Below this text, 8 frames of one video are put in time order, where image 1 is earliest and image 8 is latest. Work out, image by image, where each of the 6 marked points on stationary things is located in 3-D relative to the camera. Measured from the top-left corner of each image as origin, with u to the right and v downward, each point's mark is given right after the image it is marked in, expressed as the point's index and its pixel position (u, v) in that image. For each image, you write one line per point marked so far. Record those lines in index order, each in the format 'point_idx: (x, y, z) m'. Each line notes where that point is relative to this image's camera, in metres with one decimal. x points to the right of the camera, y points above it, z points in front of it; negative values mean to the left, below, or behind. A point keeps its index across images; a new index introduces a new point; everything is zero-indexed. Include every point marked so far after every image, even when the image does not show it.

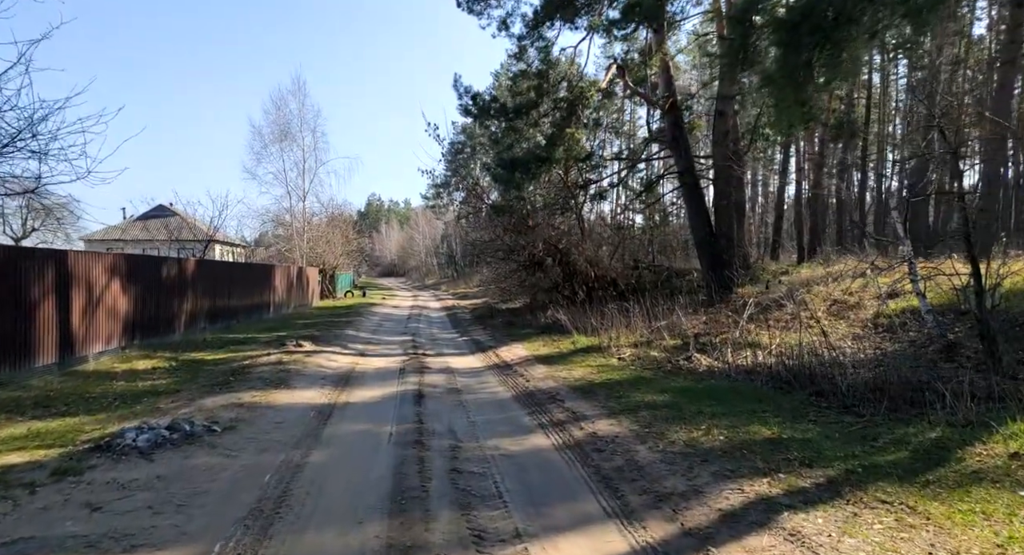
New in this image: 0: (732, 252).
0: (+6.5, +0.7, +18.5) m
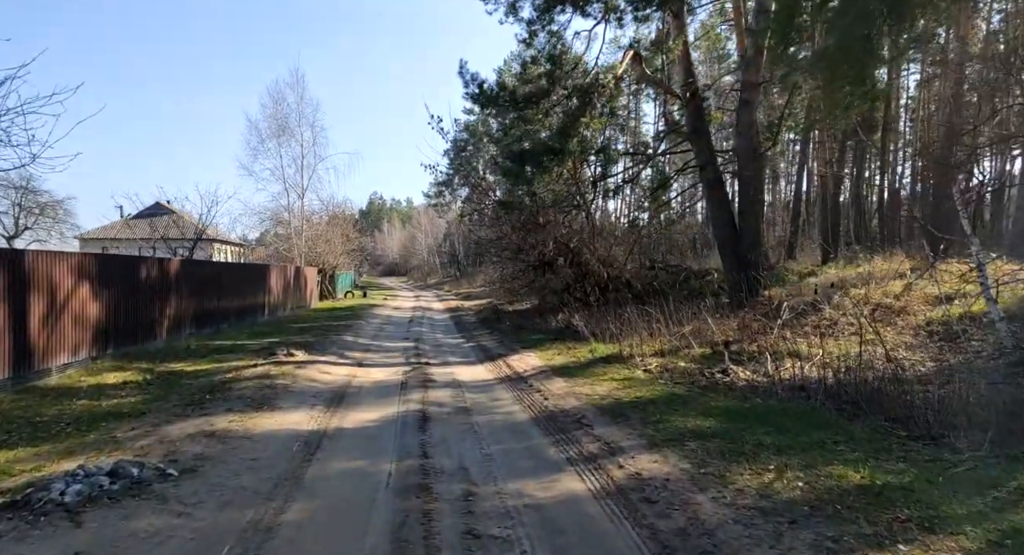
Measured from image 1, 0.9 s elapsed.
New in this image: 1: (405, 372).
0: (+6.7, +0.7, +17.2) m
1: (-2.0, -1.7, +11.5) m
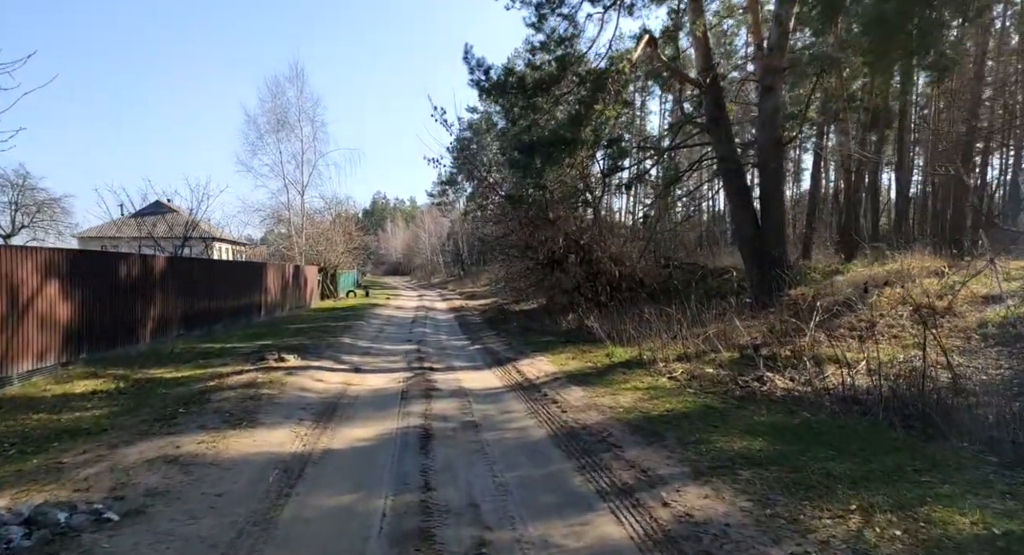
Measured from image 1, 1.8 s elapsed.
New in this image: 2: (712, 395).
0: (+7.0, +0.7, +16.2) m
1: (-1.8, -1.7, +10.5) m
2: (+2.7, -1.6, +8.6) m
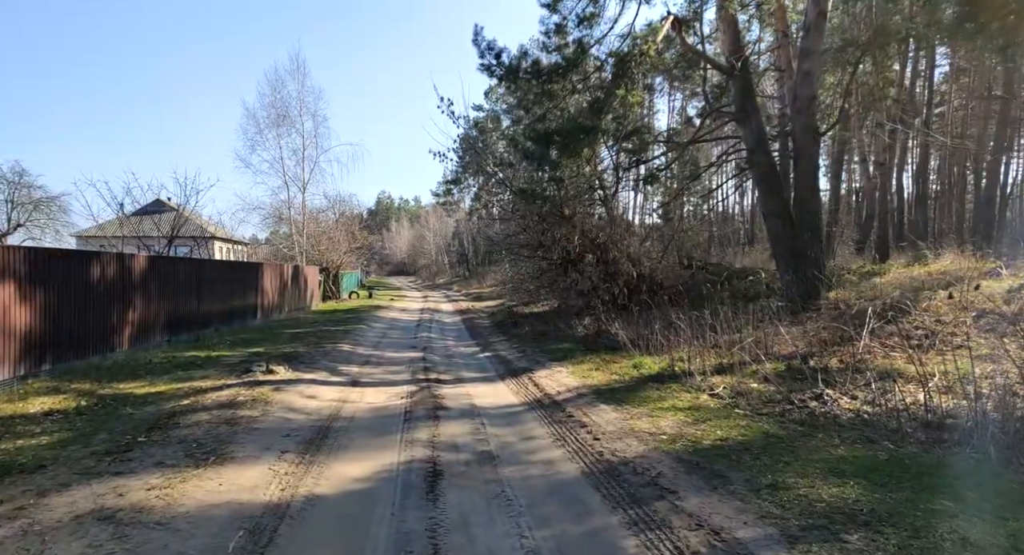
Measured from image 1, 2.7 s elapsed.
0: (+7.3, +0.7, +14.9) m
1: (-1.5, -1.7, +9.3) m
2: (+3.0, -1.6, +7.3) m
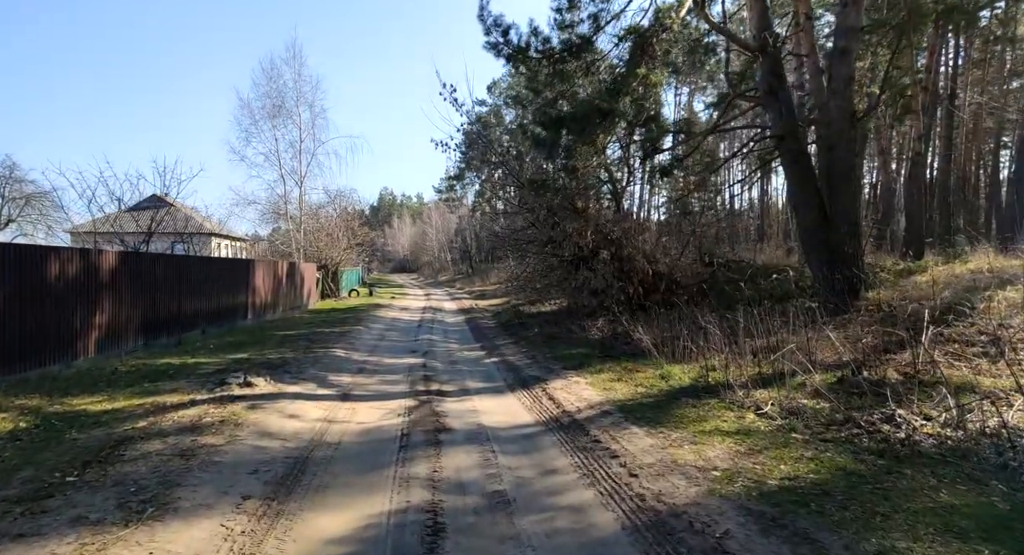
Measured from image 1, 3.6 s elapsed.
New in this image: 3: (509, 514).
0: (+7.5, +0.7, +13.6) m
1: (-1.4, -1.7, +8.1) m
2: (+3.1, -1.6, +6.1) m
3: (0.0, -1.8, +4.8) m
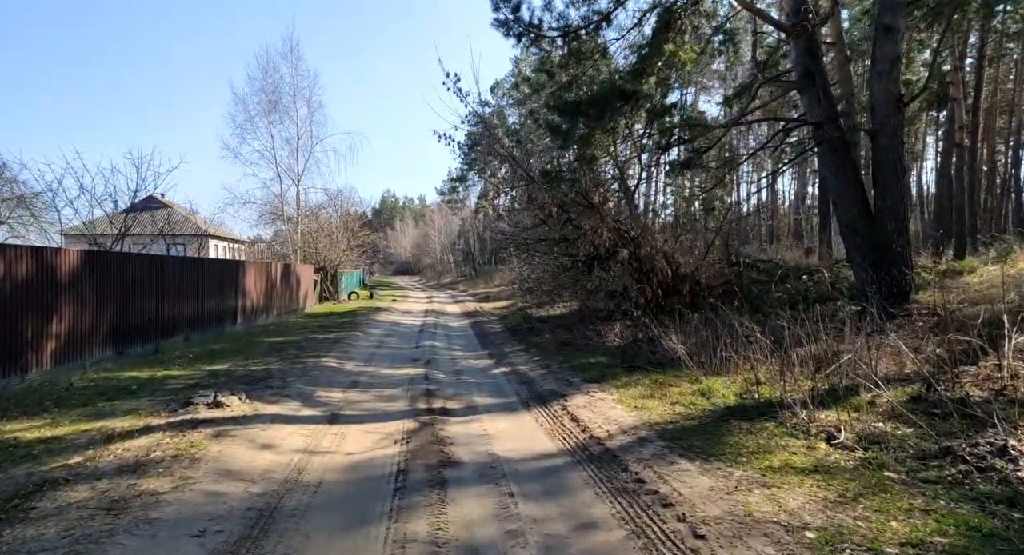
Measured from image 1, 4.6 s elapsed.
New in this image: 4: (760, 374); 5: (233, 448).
0: (+7.7, +0.7, +12.3) m
1: (-1.2, -1.7, +6.8) m
2: (+3.3, -1.6, +4.8) m
3: (+0.2, -1.8, +3.5) m
4: (+3.5, -1.3, +8.8) m
5: (-2.6, -1.6, +5.8) m
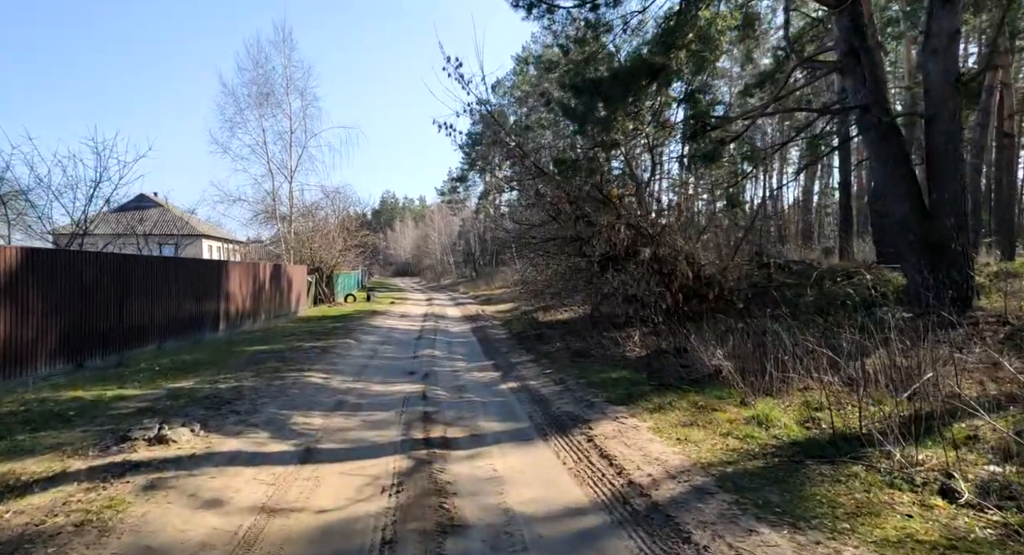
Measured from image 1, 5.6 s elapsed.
0: (+7.8, +0.7, +10.9) m
1: (-1.0, -1.8, +5.4) m
2: (+3.5, -1.7, +3.4) m
3: (+0.3, -1.8, +2.1) m
4: (+3.6, -1.4, +7.4) m
5: (-2.4, -1.6, +4.4) m
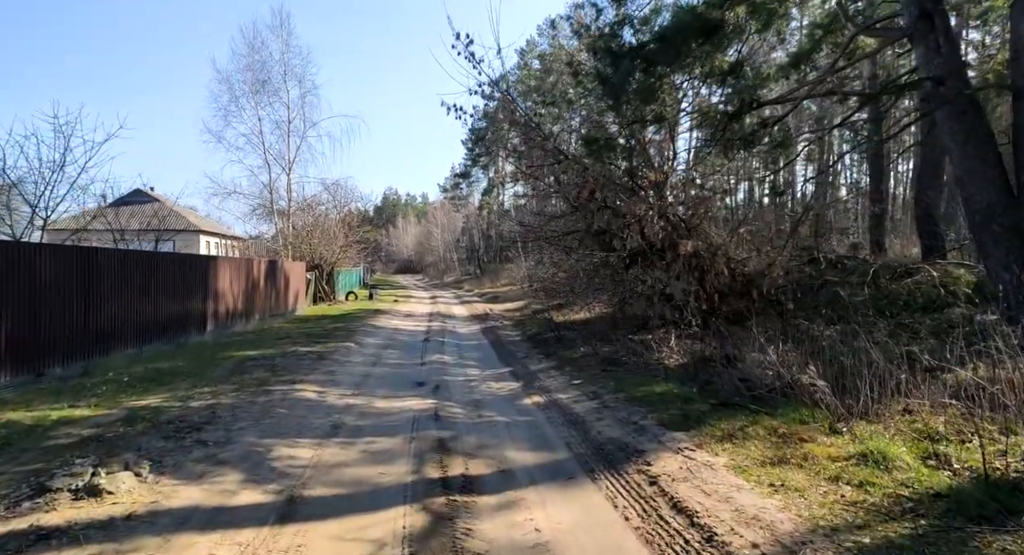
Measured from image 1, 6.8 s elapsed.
0: (+8.2, +0.7, +9.4) m
1: (-0.7, -1.7, +3.9) m
2: (+3.8, -1.6, +1.9) m
3: (+0.6, -1.8, +0.6) m
4: (+4.0, -1.4, +5.9) m
5: (-2.1, -1.6, +2.9) m
